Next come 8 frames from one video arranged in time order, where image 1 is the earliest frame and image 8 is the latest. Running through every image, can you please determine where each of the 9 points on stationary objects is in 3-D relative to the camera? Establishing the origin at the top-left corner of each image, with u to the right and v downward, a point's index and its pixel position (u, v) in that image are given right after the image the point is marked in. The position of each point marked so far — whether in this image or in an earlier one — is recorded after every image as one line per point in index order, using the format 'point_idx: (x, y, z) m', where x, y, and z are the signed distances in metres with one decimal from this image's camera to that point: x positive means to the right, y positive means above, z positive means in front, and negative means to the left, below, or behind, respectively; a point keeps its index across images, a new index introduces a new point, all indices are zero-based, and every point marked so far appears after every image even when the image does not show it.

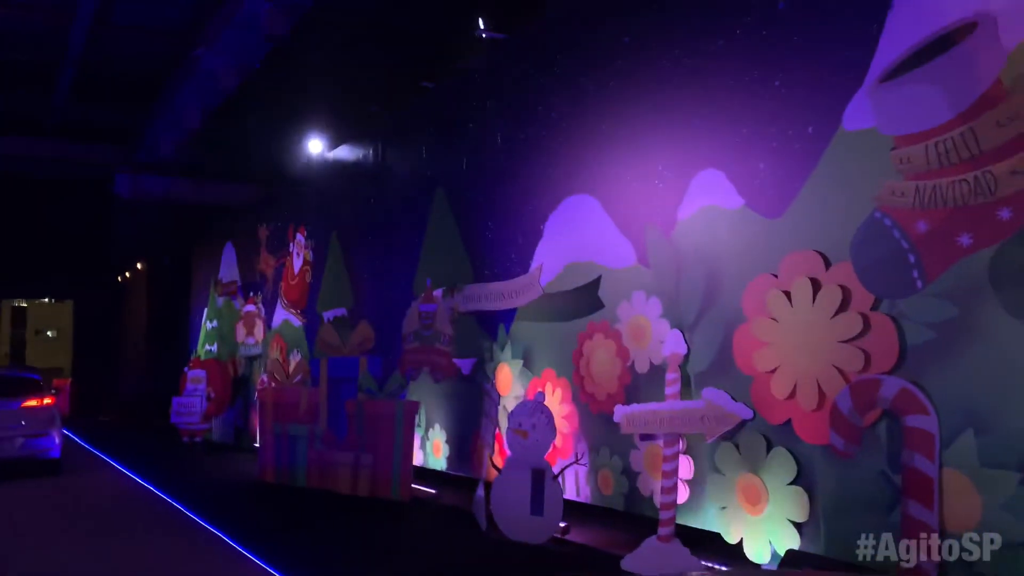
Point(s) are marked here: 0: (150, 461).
0: (-5.7, -2.7, +12.6) m
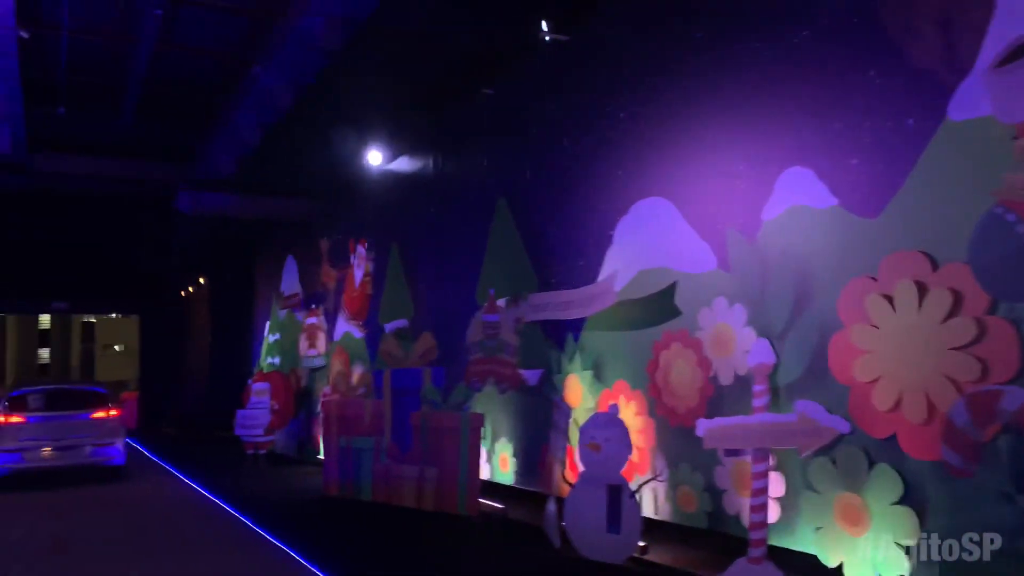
0: (-4.7, -2.9, +12.7) m
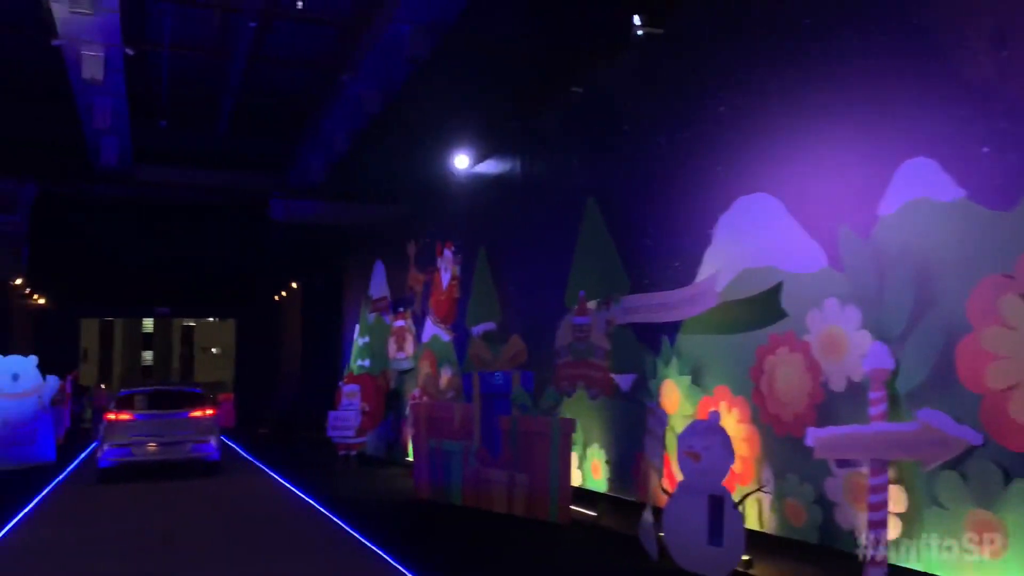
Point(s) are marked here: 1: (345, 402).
0: (-3.3, -3.0, +13.0) m
1: (-2.8, -1.9, +13.7) m
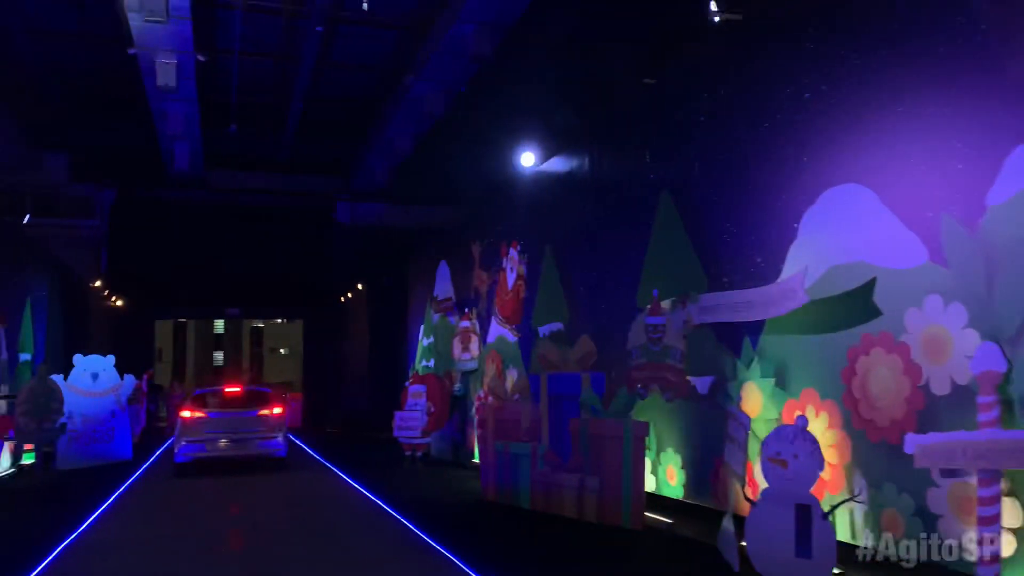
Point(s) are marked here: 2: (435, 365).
0: (-2.2, -3.0, +13.0) m
1: (-1.7, -1.9, +13.7) m
2: (-1.5, -1.5, +15.3) m
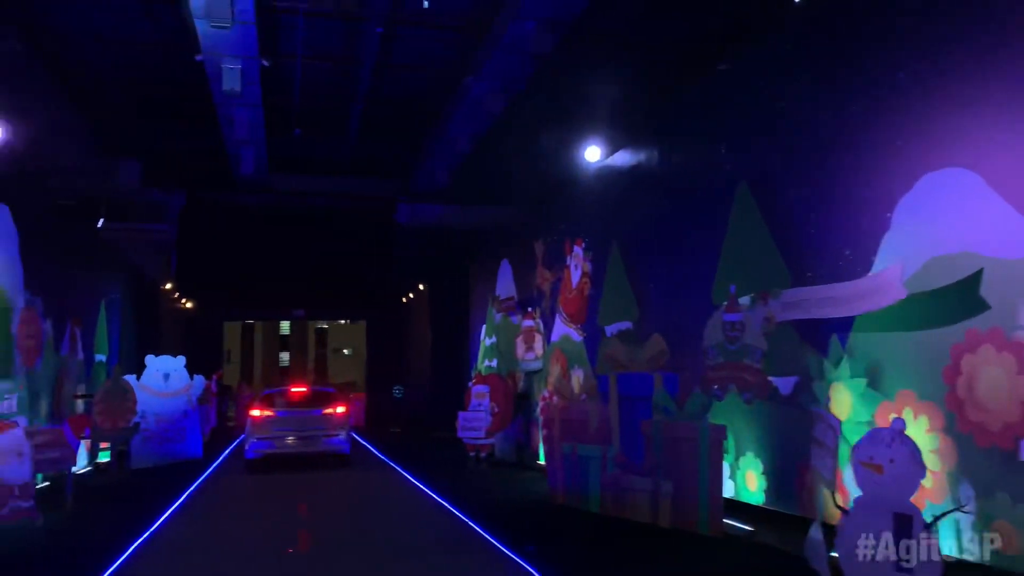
0: (-1.2, -3.0, +12.9) m
1: (-0.6, -1.9, +13.5) m
2: (-0.3, -1.4, +15.1) m
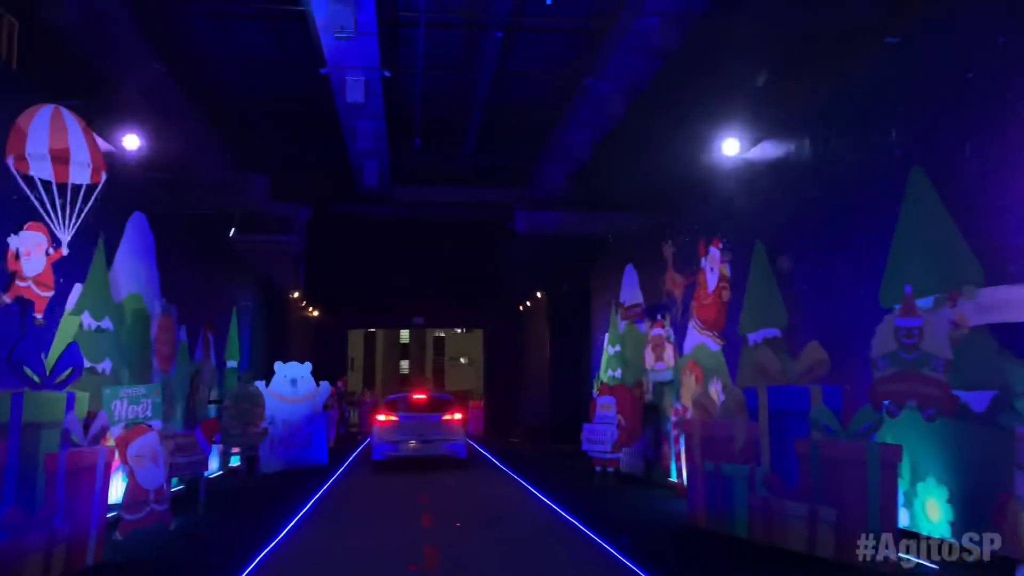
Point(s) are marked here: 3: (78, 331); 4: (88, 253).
0: (+0.8, -3.1, +12.4) m
1: (+1.4, -2.0, +12.9) m
2: (+2.0, -1.5, +14.5) m
3: (-4.4, -0.4, +8.2) m
4: (-4.4, +0.4, +8.3) m
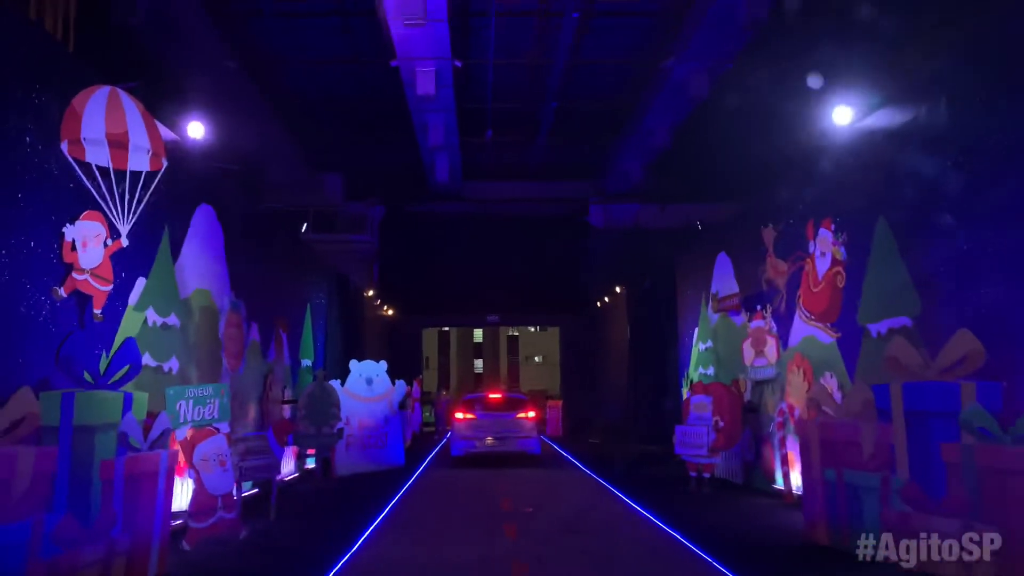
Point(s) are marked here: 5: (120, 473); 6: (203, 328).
0: (+2.0, -2.9, +11.4) m
1: (+2.7, -1.9, +11.9) m
2: (+3.4, -1.4, +13.4) m
3: (-3.5, -0.4, +7.7) m
4: (-3.5, +0.4, +7.9) m
5: (-2.8, -1.3, +5.8) m
6: (-3.5, -0.5, +9.3) m
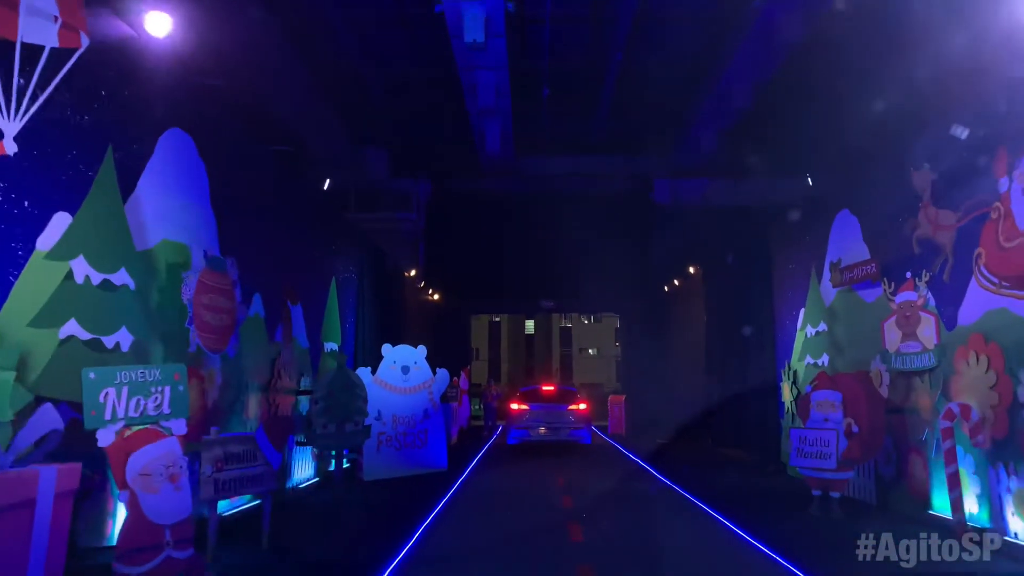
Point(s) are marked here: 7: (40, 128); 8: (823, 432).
0: (+2.8, -2.5, +8.8) m
1: (+3.5, -1.4, +9.2) m
2: (+4.3, -1.0, +10.7) m
3: (-3.0, 0.0, +5.4) m
4: (-3.0, +0.8, +5.6) m
5: (-2.4, -0.9, +3.4) m
6: (-2.9, 0.0, +7.0) m
7: (-3.0, +1.0, +5.2) m
8: (+3.5, -1.6, +9.1) m
